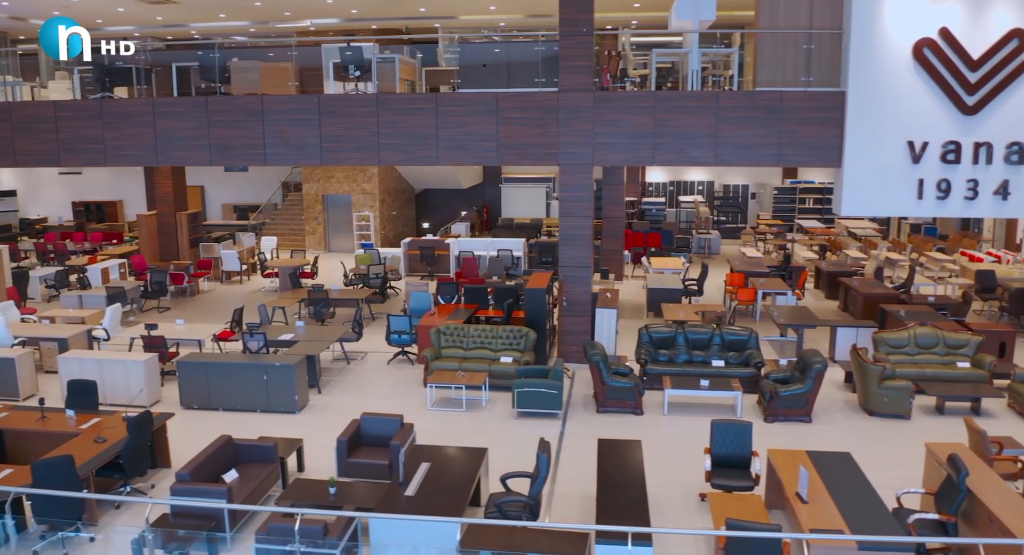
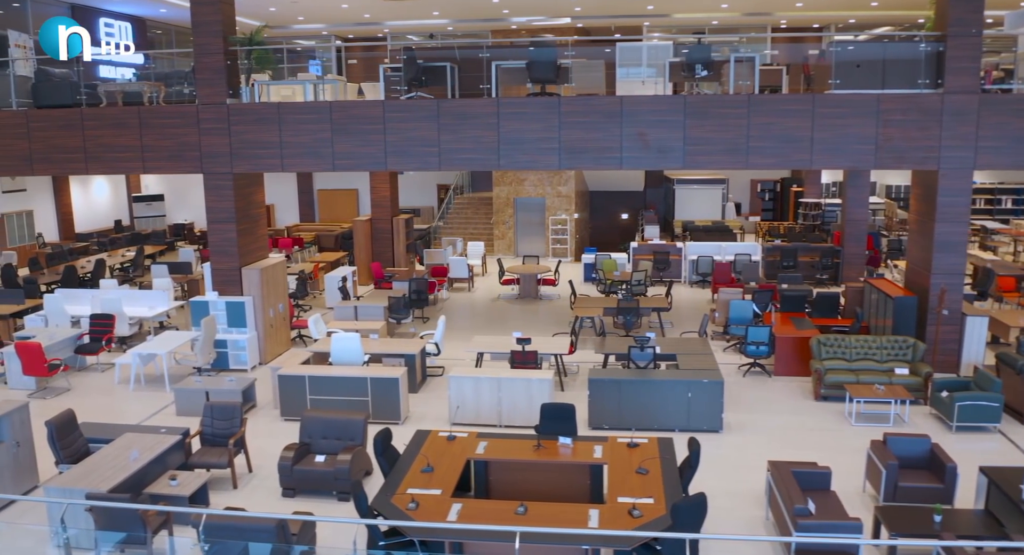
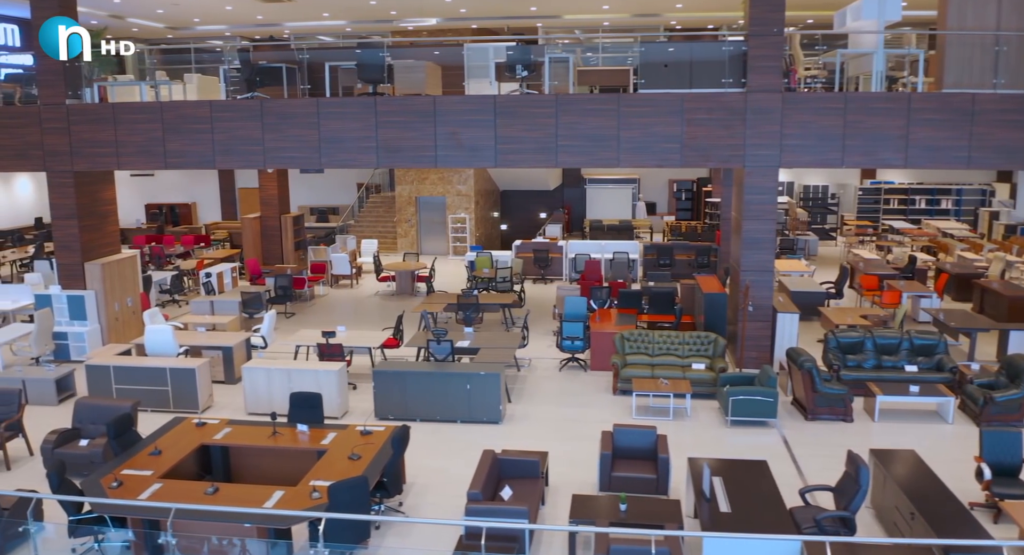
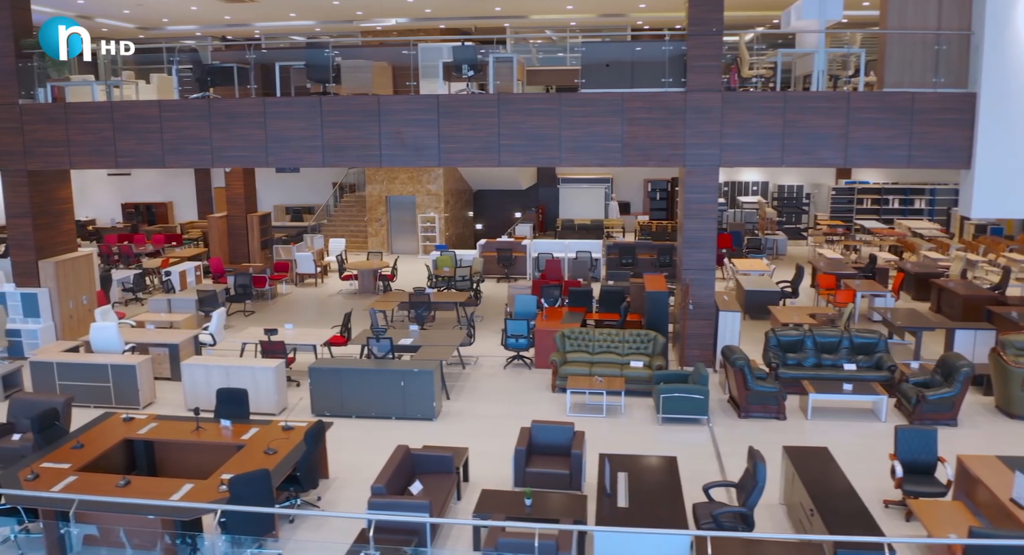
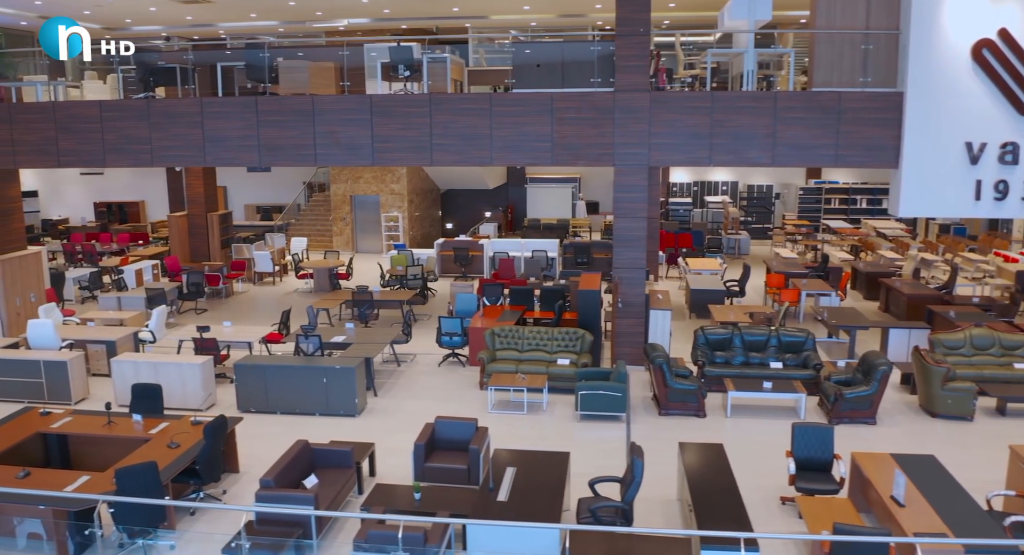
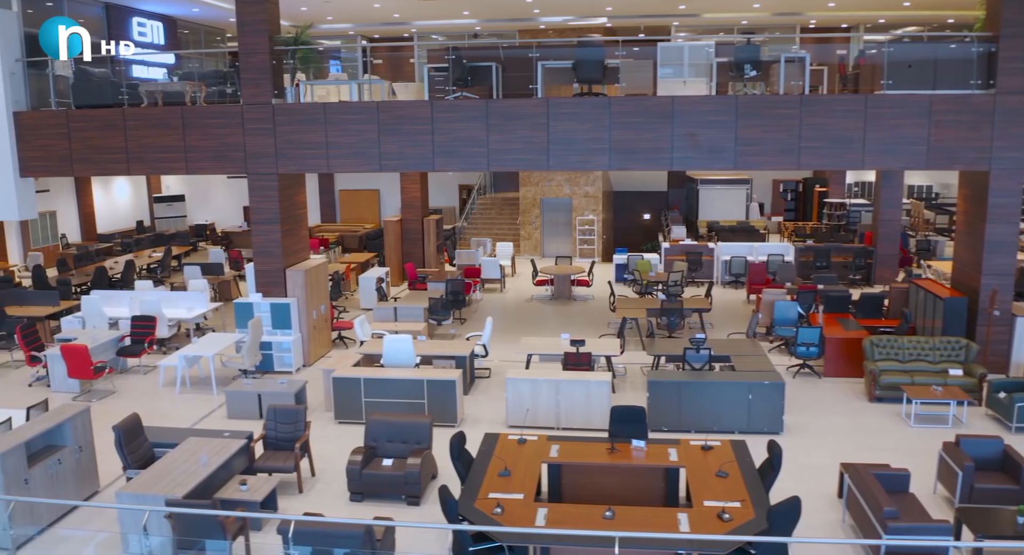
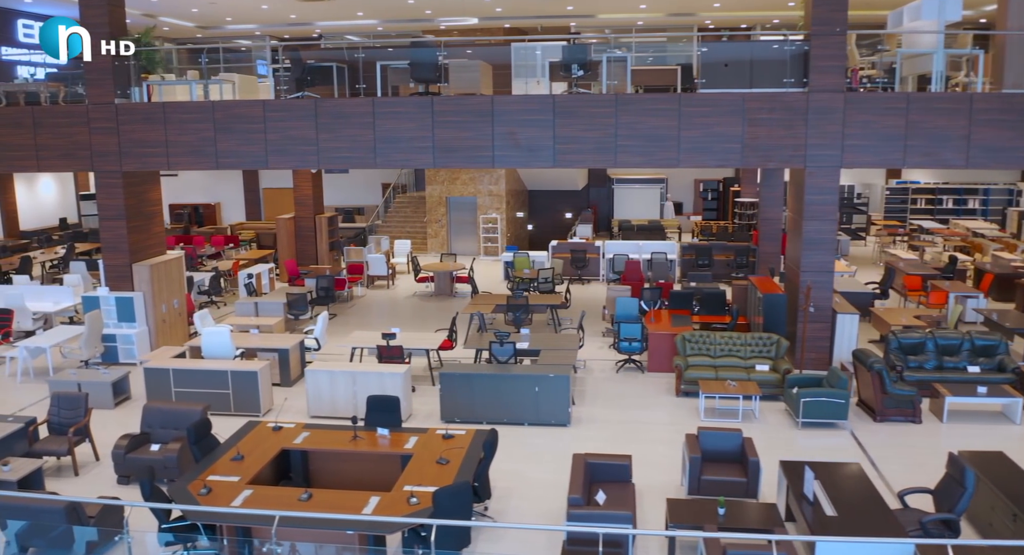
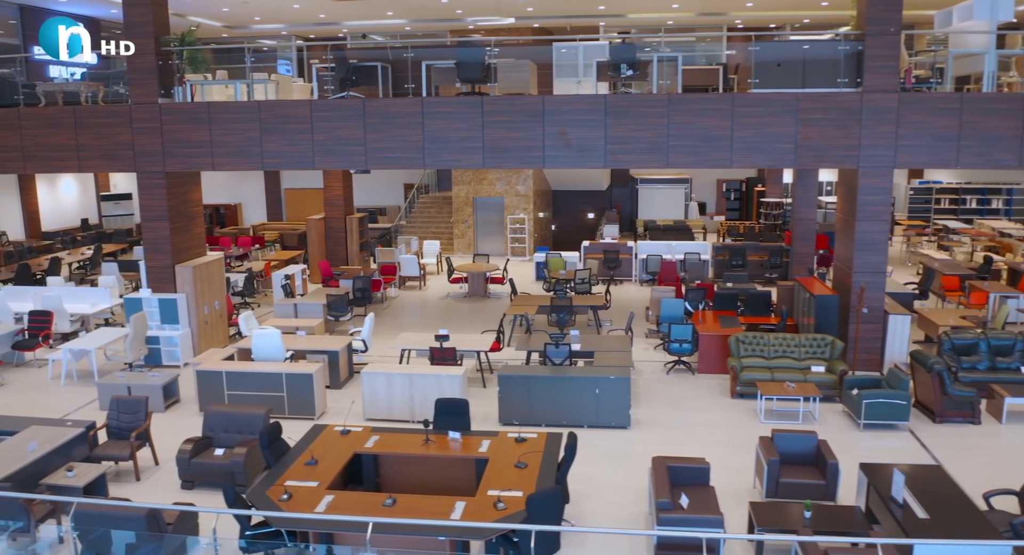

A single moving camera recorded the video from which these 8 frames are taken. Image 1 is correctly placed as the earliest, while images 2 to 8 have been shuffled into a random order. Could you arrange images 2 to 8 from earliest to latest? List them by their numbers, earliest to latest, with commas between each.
5, 4, 3, 7, 8, 2, 6
